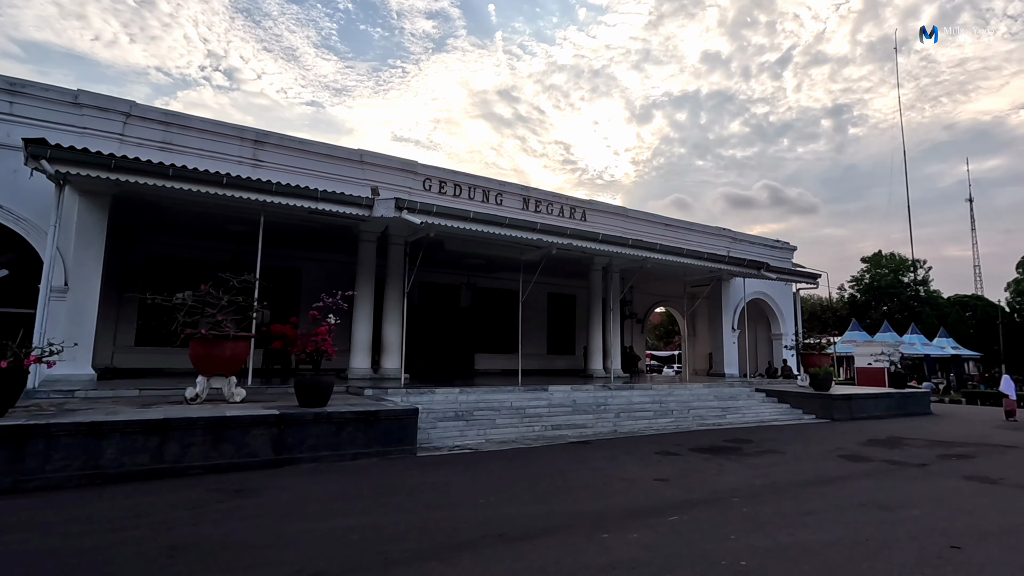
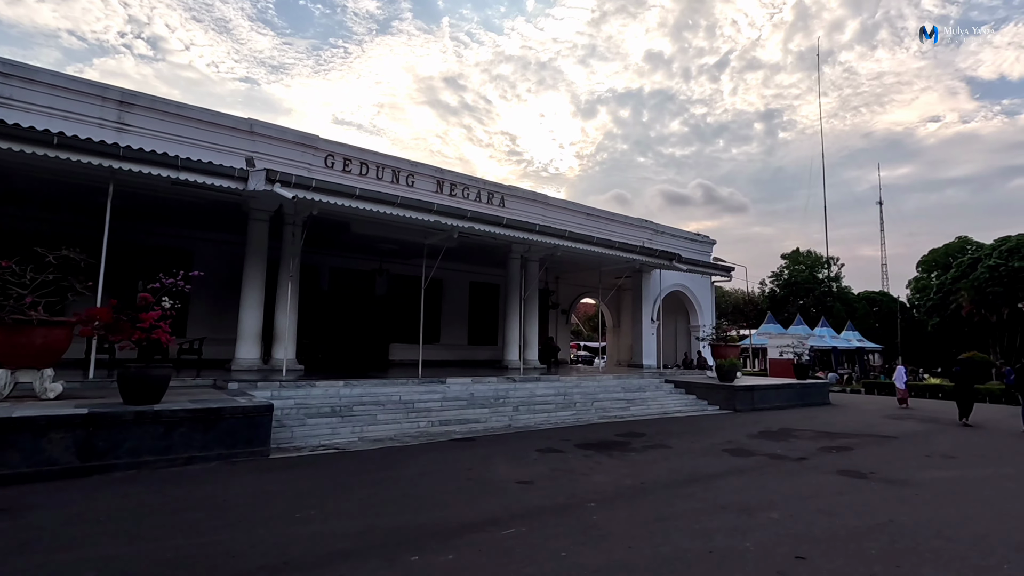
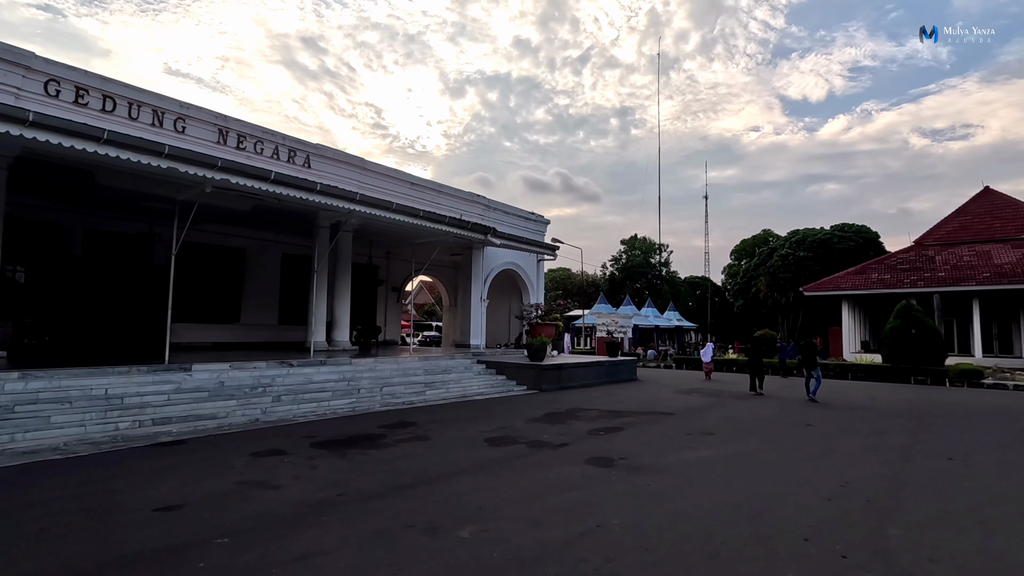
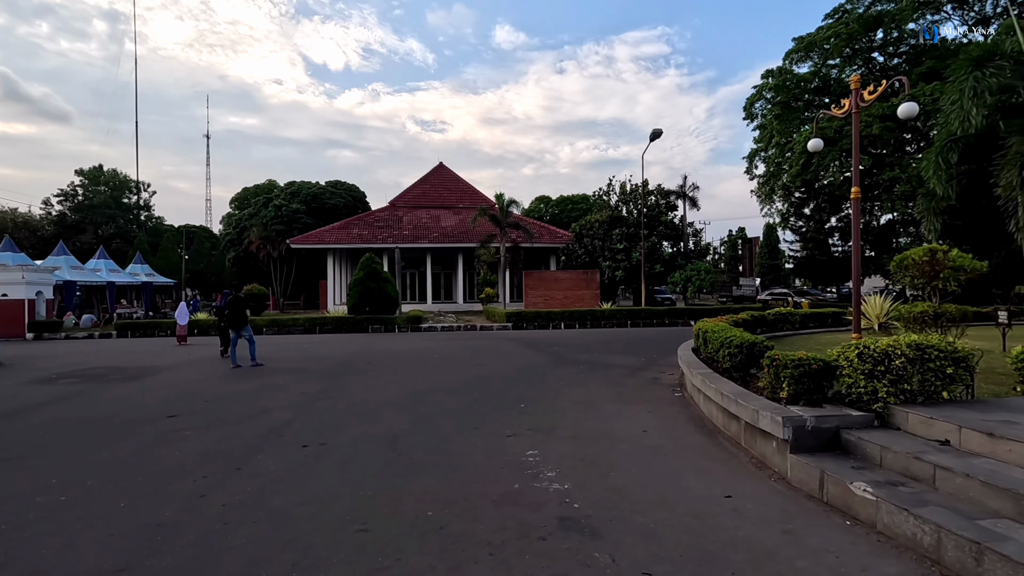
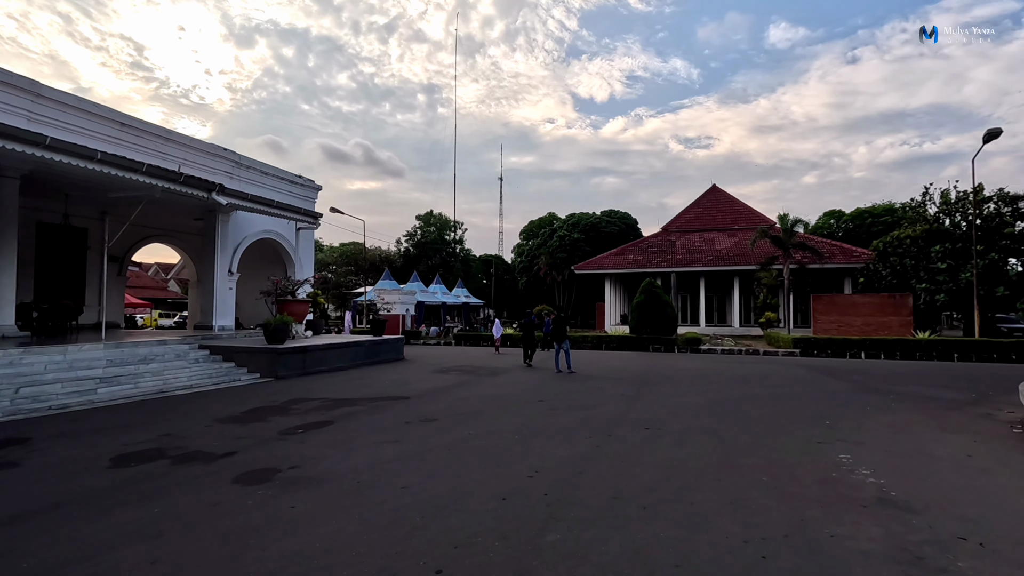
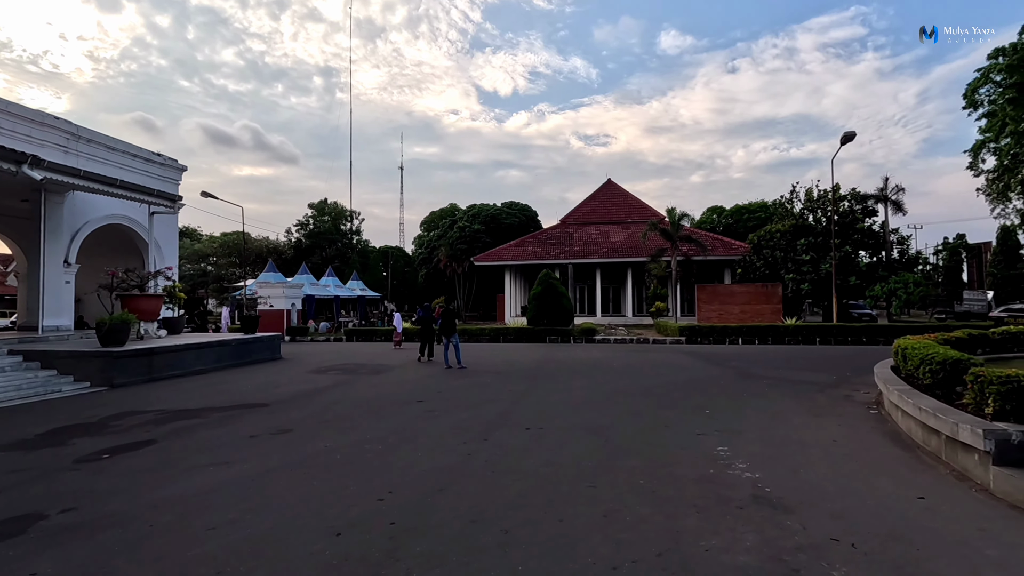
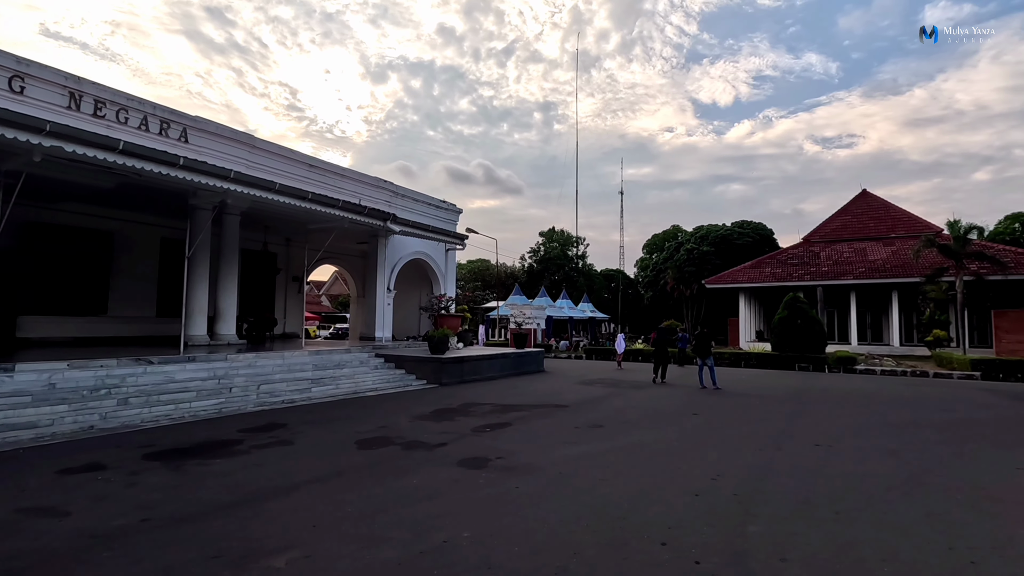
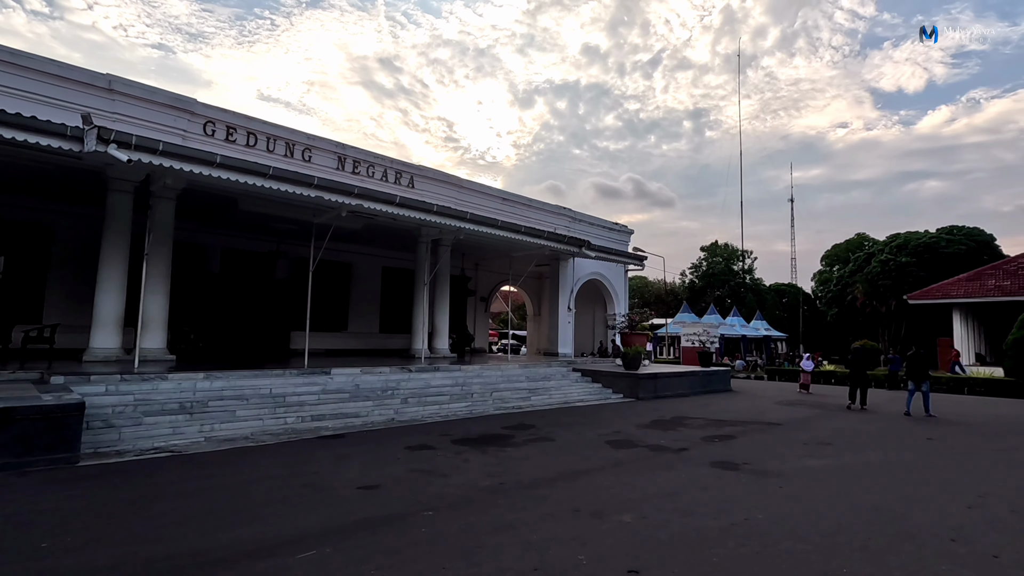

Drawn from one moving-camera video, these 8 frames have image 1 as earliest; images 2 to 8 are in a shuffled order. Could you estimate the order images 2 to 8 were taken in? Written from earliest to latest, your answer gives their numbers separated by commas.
2, 8, 3, 7, 5, 6, 4
